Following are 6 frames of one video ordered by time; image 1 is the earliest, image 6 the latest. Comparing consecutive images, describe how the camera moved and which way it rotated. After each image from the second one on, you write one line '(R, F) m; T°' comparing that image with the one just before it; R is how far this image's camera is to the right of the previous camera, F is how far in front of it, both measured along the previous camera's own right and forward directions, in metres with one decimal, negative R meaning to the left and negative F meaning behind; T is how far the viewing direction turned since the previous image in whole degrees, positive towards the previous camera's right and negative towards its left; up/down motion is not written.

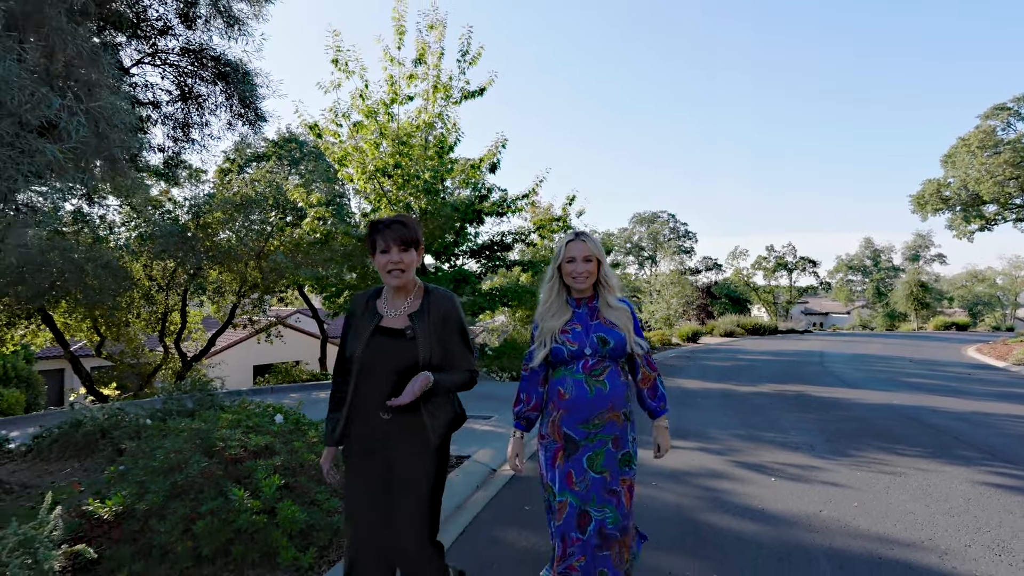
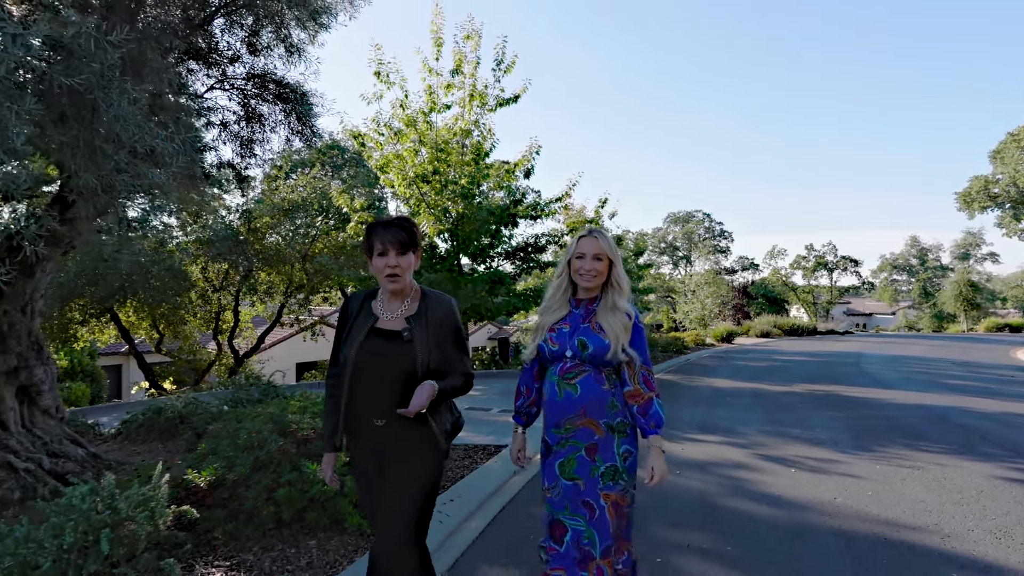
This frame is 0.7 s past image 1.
(0.0, -0.5) m; -3°
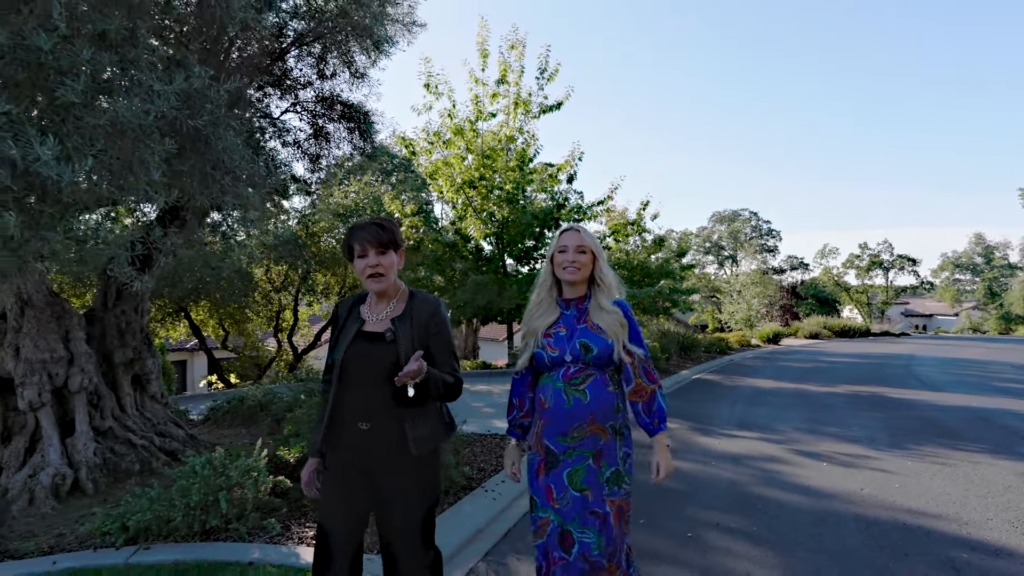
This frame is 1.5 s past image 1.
(0.0, -0.5) m; -4°
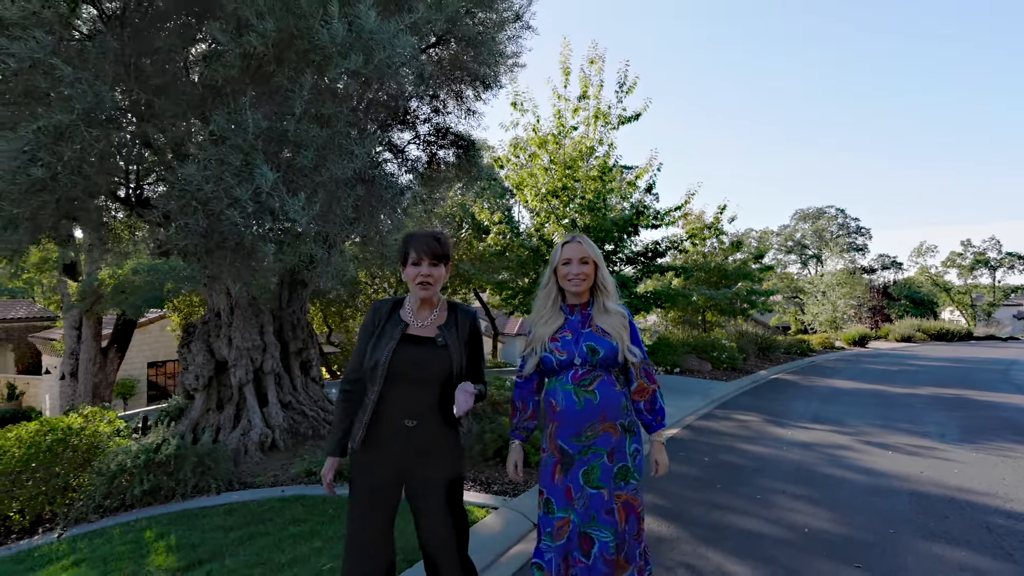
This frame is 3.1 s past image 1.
(-0.3, -1.1) m; -7°
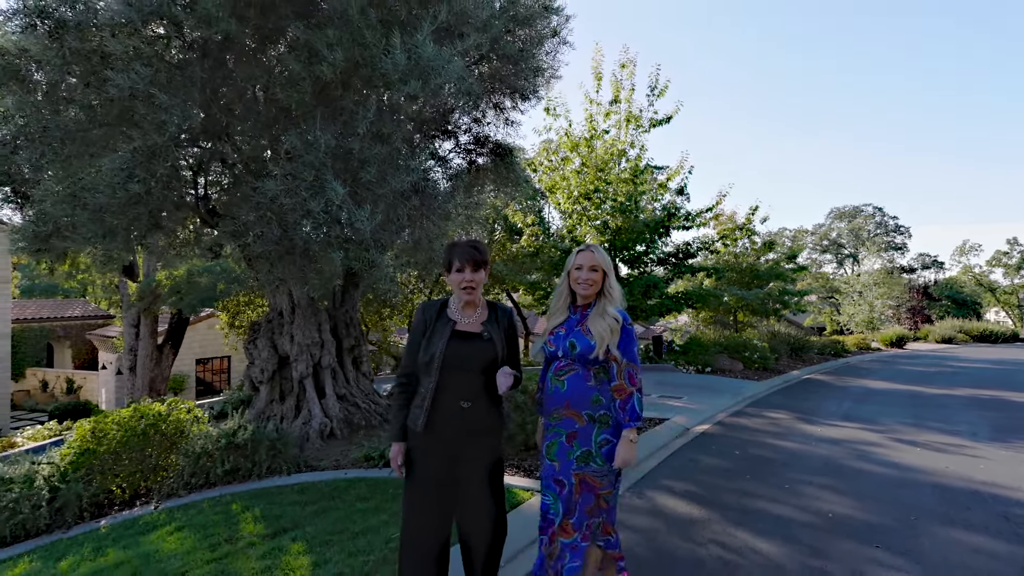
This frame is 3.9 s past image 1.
(-0.1, -0.4) m; -3°
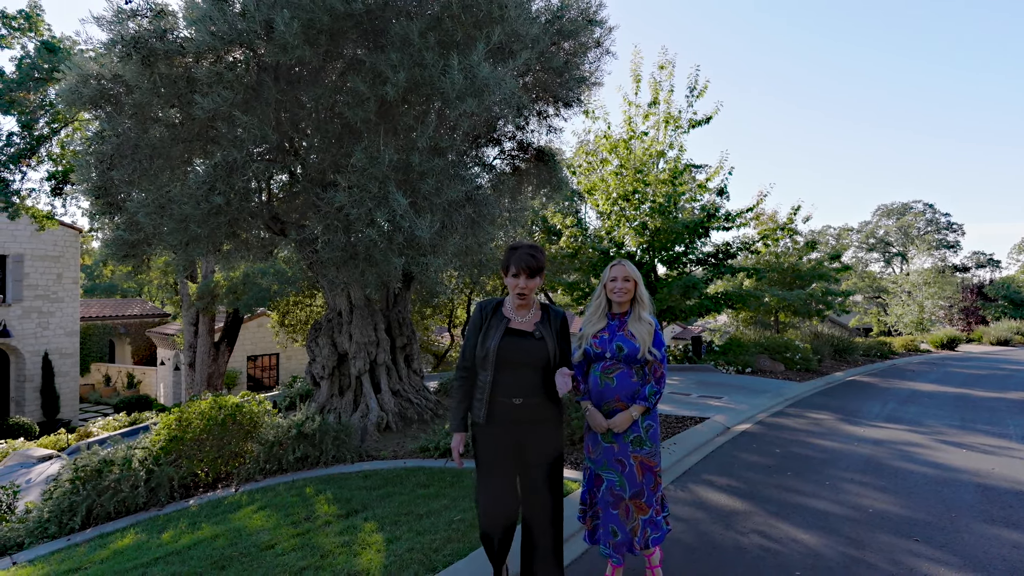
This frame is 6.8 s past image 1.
(-0.1, -0.3) m; -4°
